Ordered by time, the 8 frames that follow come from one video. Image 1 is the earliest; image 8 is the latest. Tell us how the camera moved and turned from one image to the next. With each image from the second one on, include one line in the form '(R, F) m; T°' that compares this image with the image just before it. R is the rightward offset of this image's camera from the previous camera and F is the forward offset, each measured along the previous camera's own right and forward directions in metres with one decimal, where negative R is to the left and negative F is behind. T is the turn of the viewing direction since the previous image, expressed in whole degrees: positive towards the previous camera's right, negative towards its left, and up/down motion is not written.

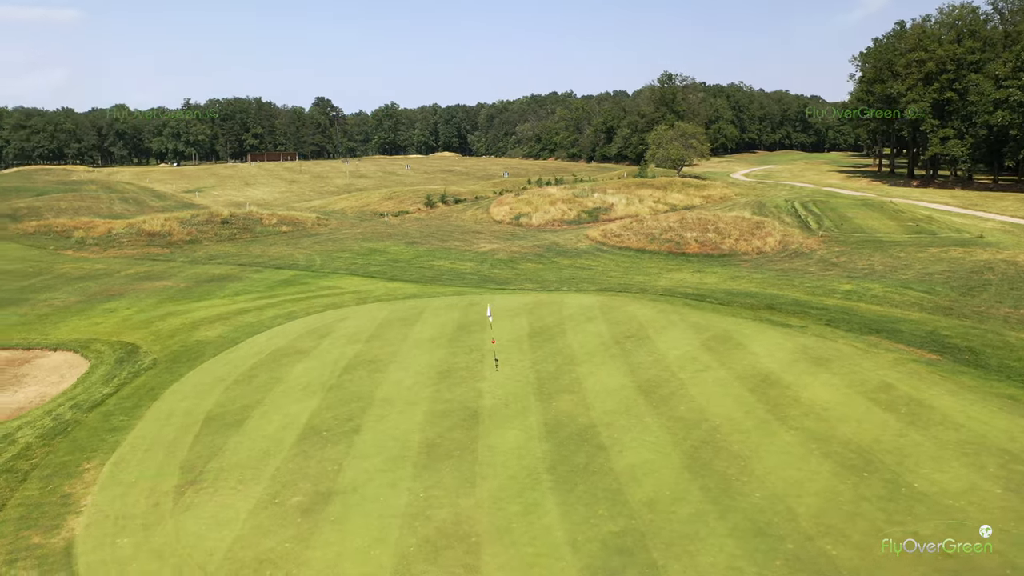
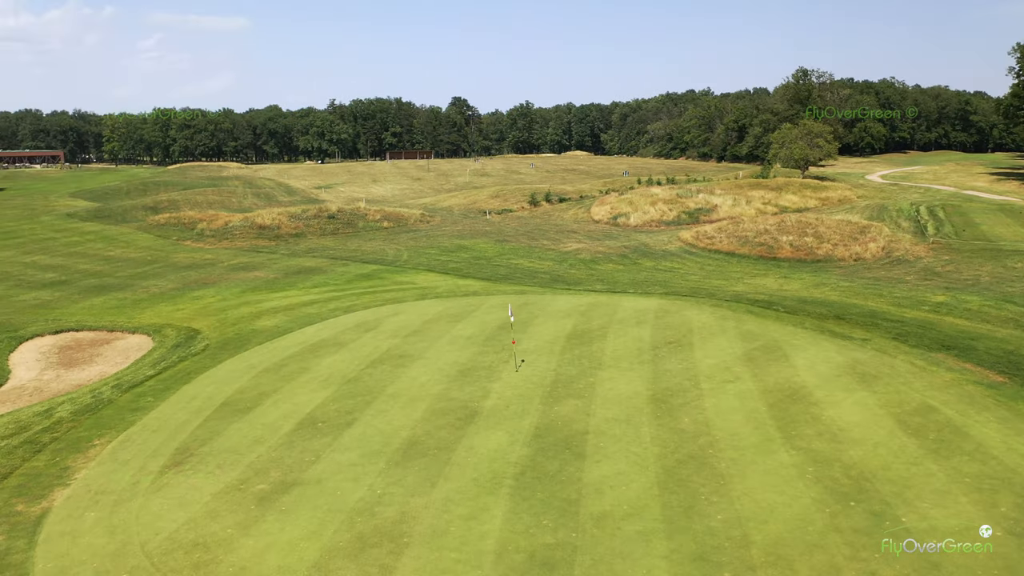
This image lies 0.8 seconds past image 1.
(+2.5, +0.5) m; -9°
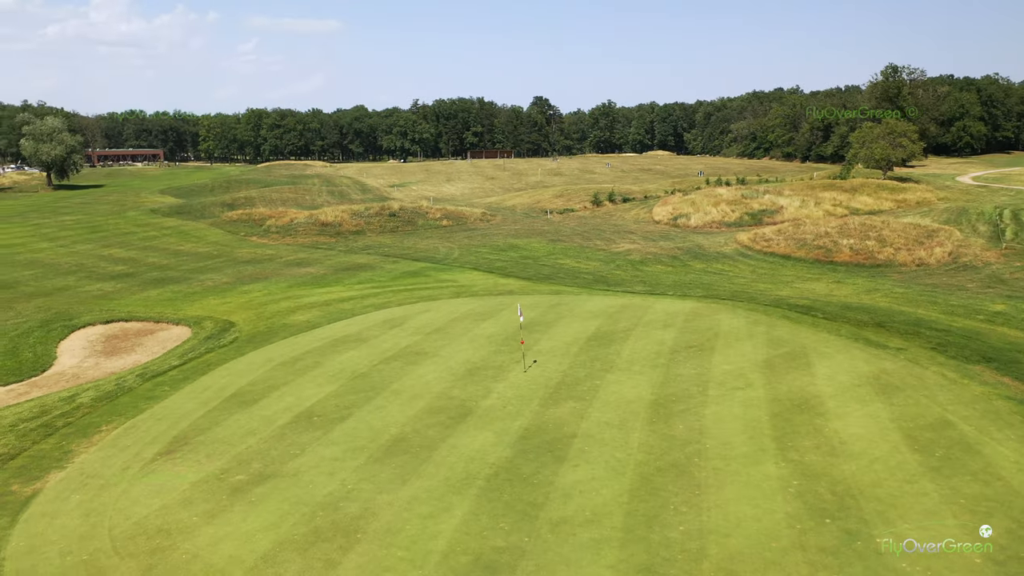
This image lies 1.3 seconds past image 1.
(+1.6, +0.2) m; -6°
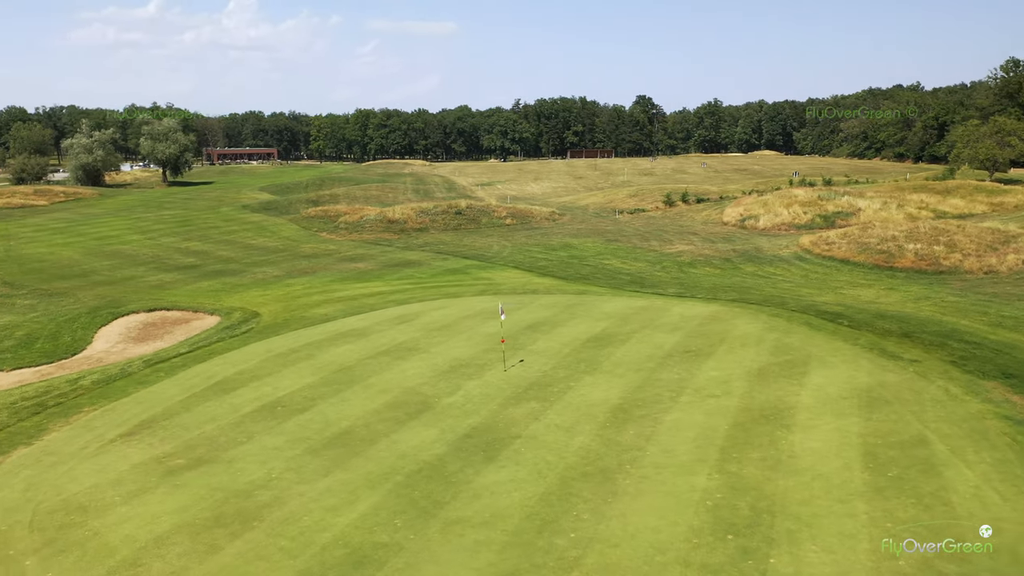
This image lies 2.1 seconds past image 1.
(+2.7, +0.3) m; -7°
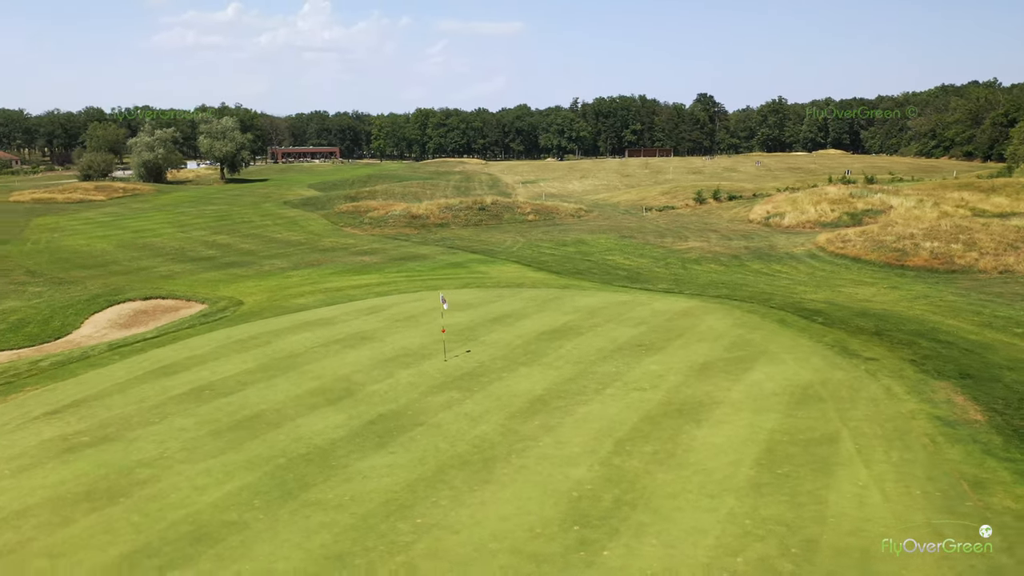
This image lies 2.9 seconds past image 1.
(+2.7, +0.2) m; -4°
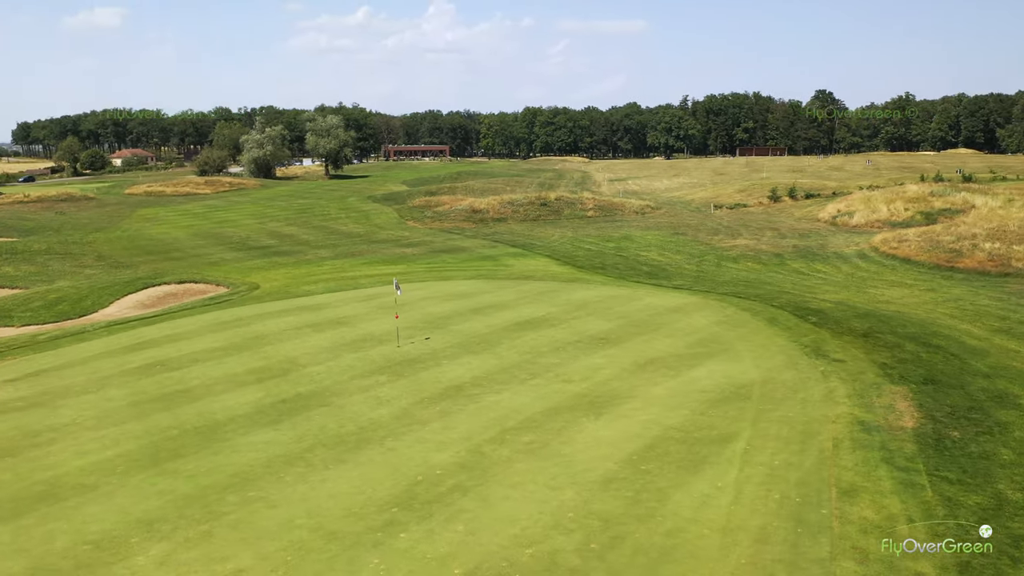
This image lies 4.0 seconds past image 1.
(+3.5, +0.4) m; -8°
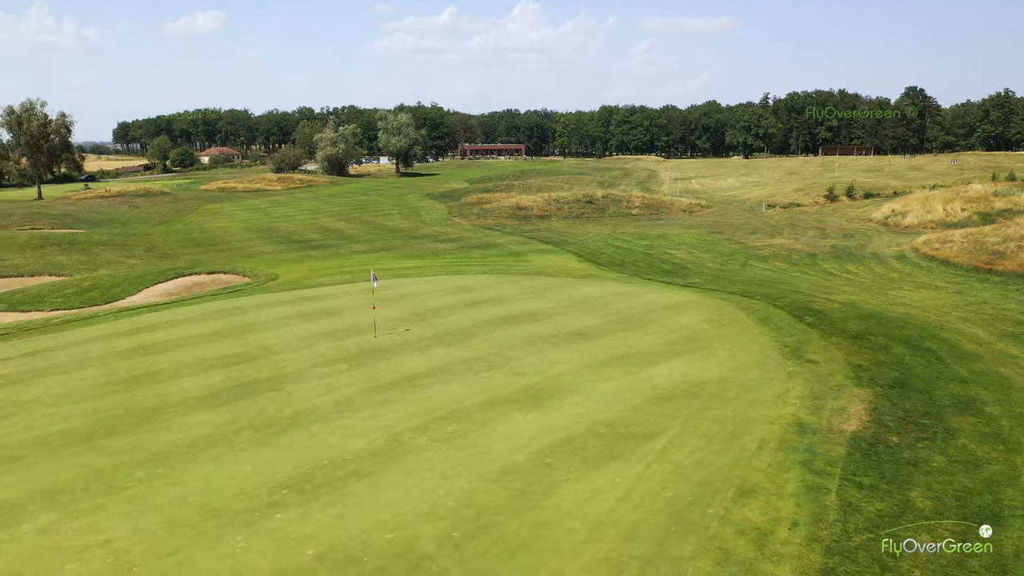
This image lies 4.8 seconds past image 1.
(+2.3, +0.1) m; -6°
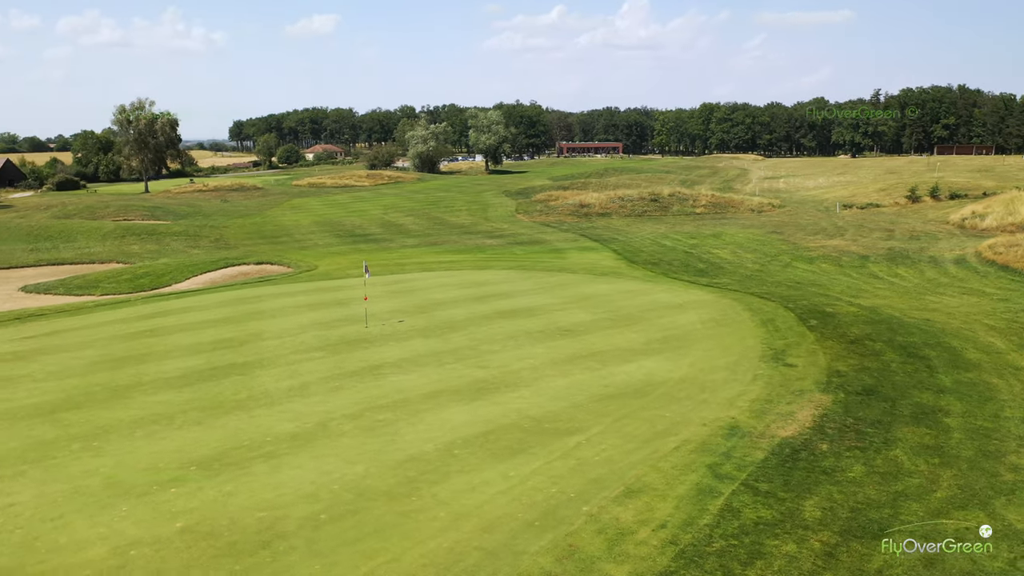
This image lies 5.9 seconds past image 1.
(+2.5, +0.1) m; -7°
